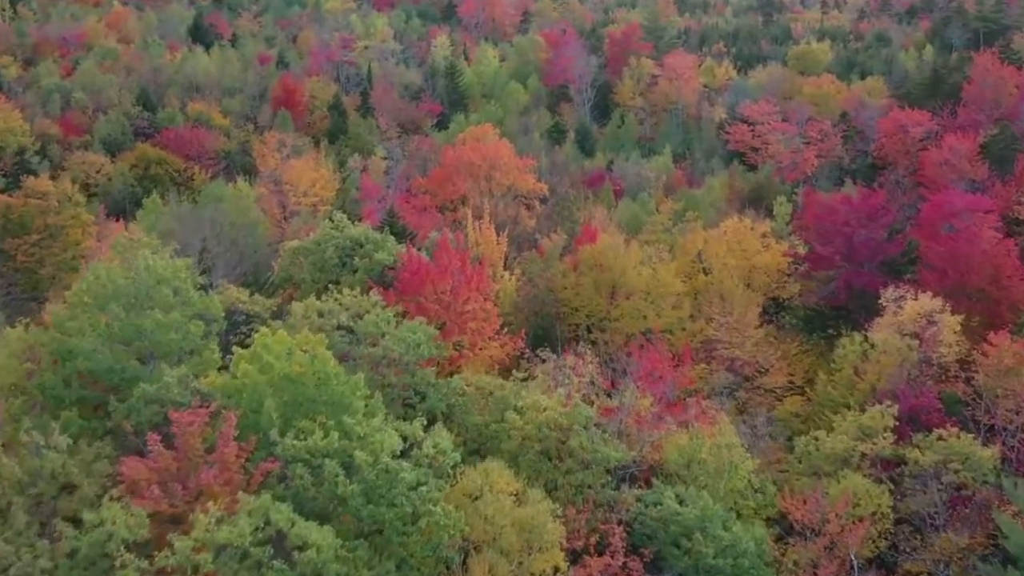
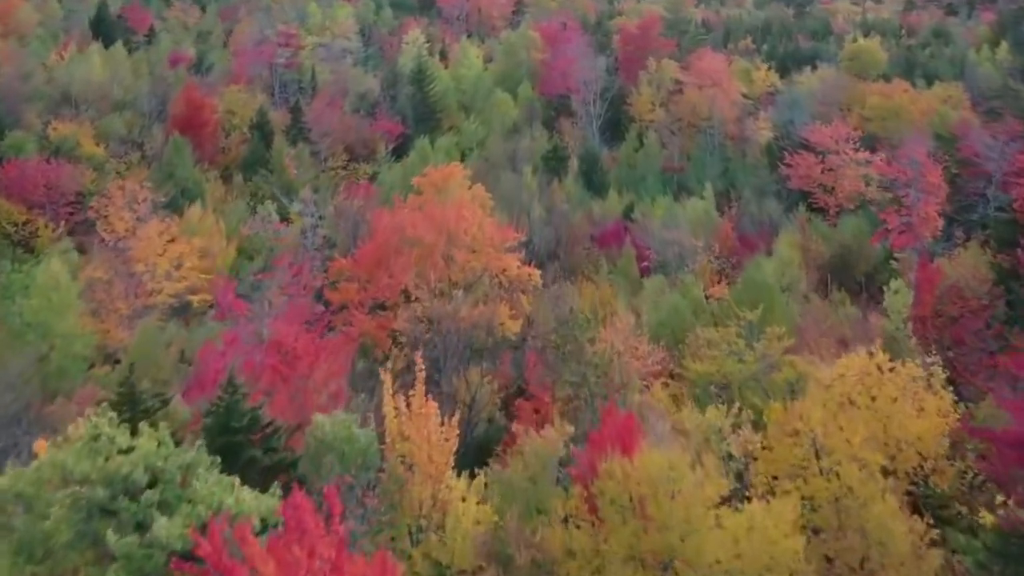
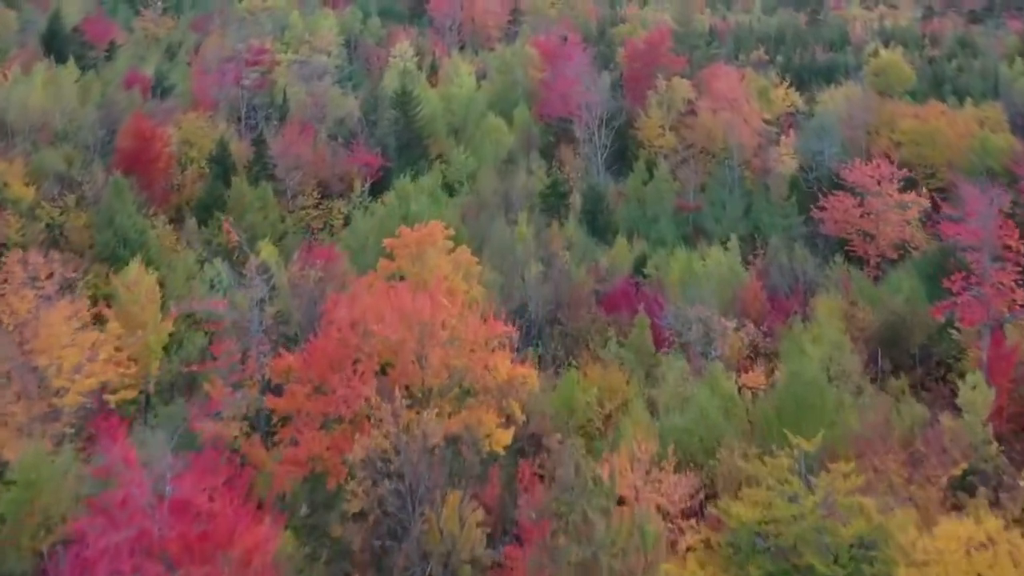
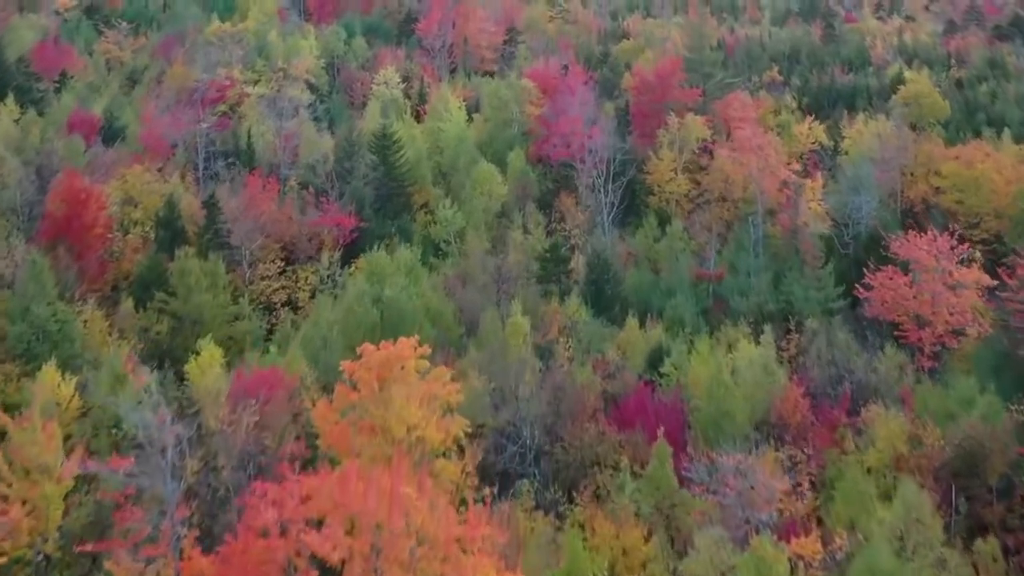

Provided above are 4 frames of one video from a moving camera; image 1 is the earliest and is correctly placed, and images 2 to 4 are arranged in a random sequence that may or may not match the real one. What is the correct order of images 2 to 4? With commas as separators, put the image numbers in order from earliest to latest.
2, 3, 4
